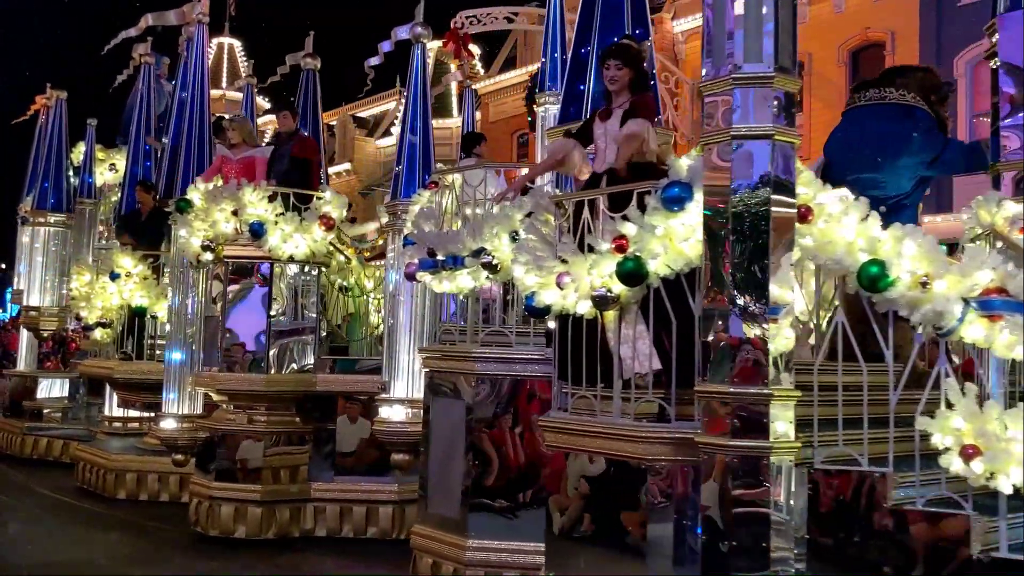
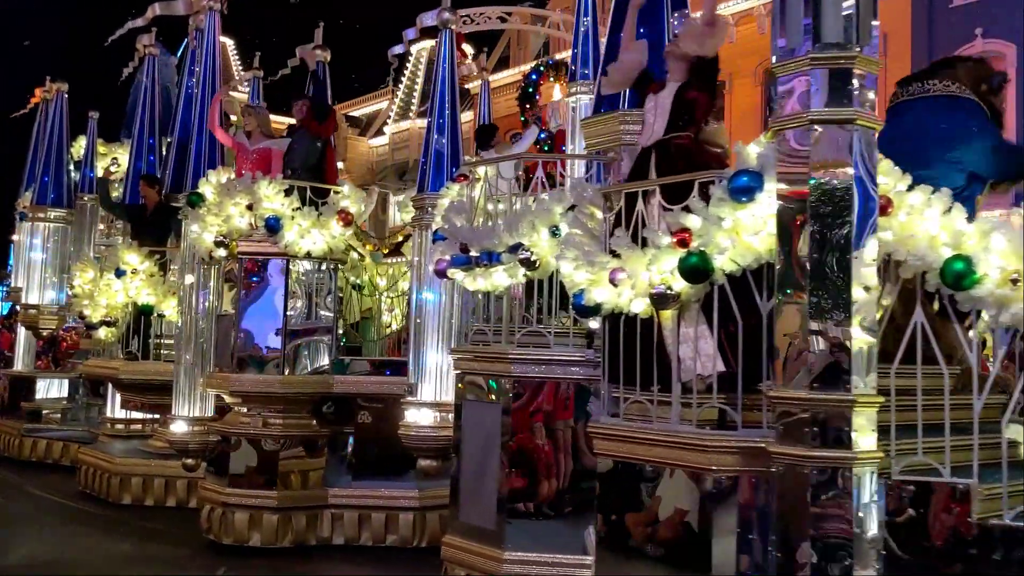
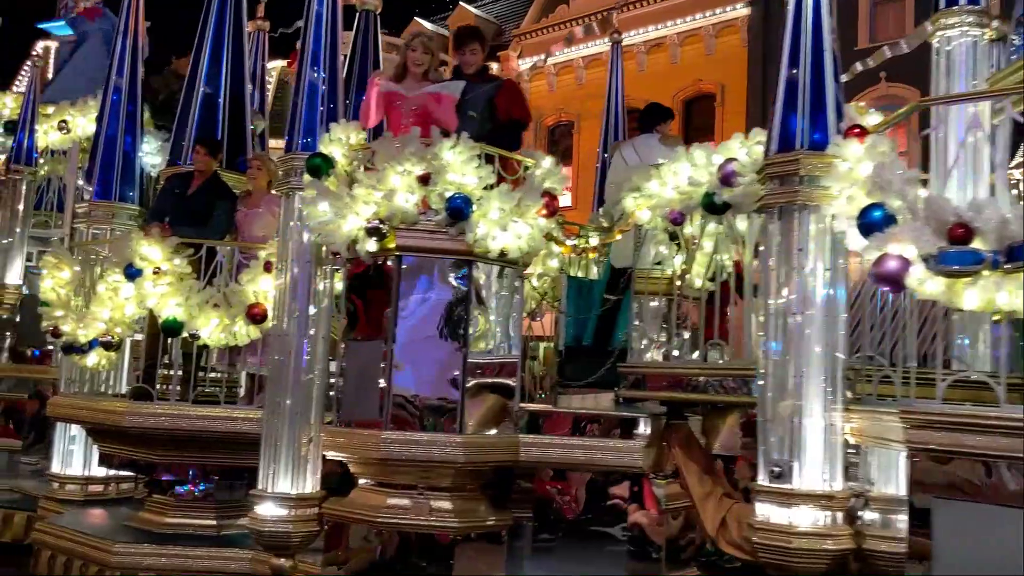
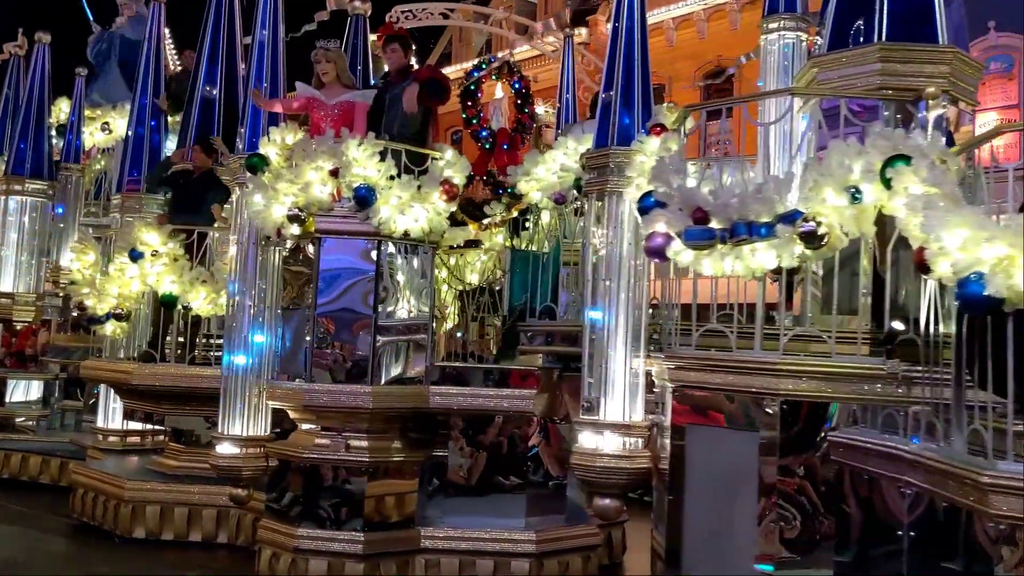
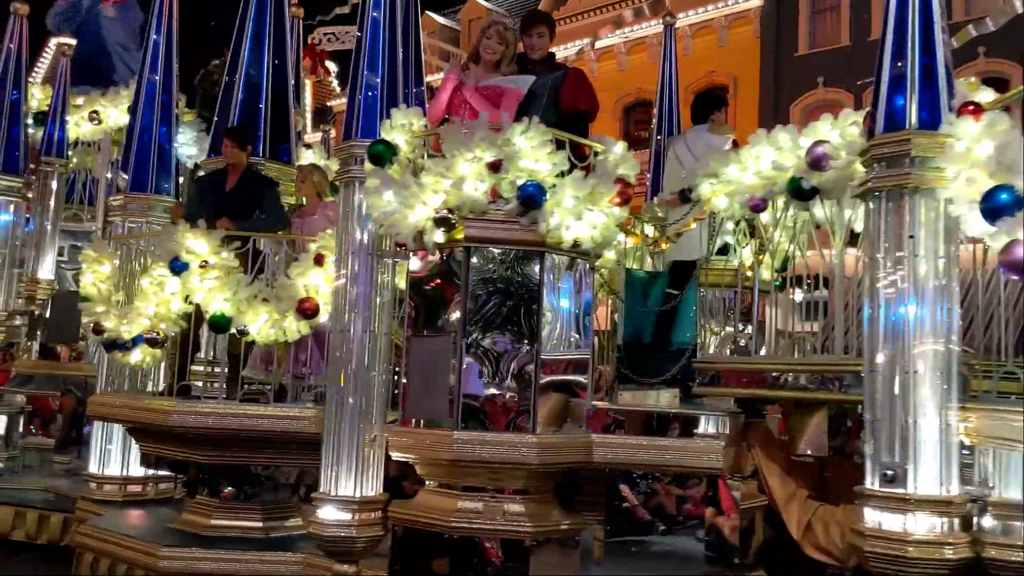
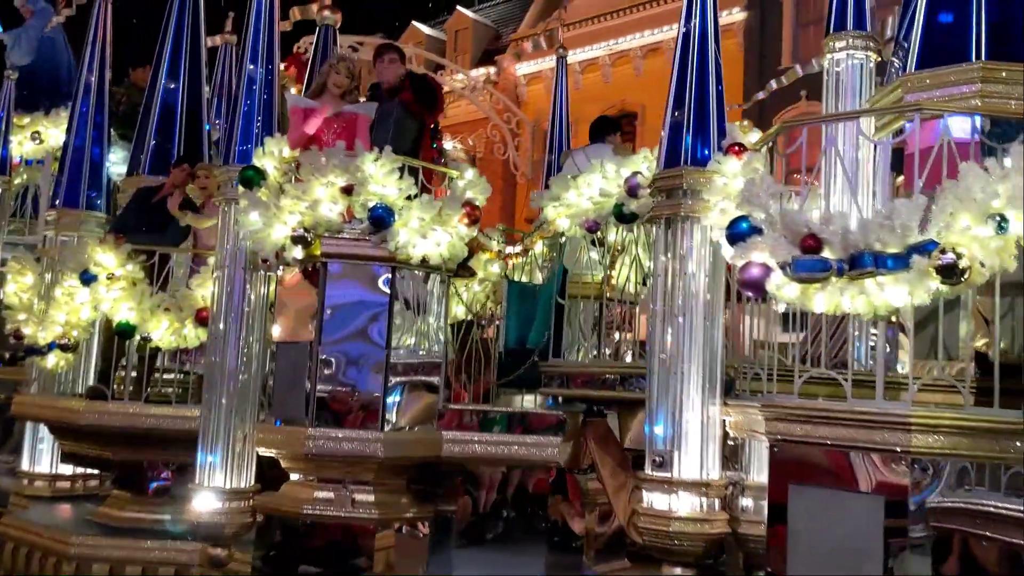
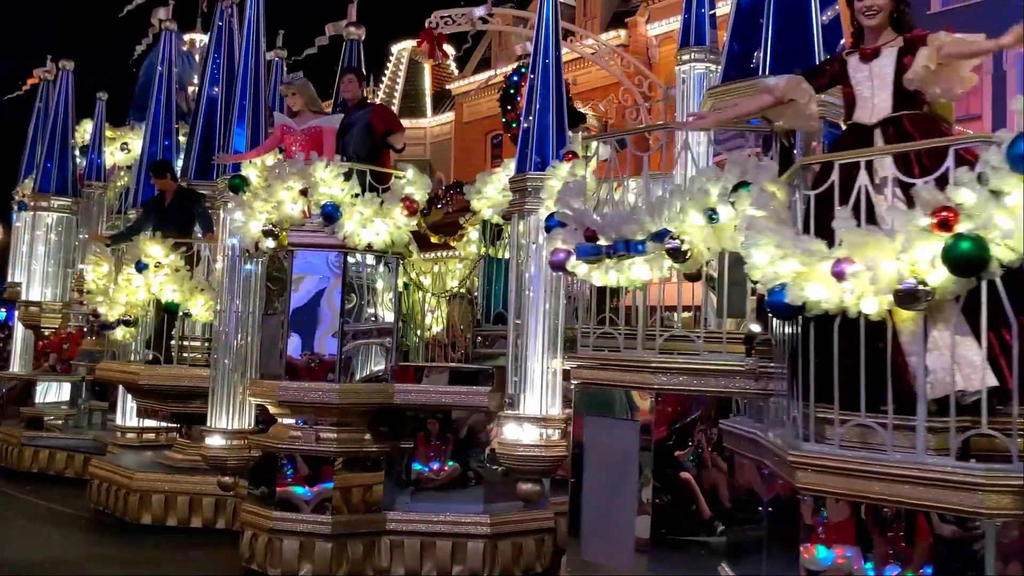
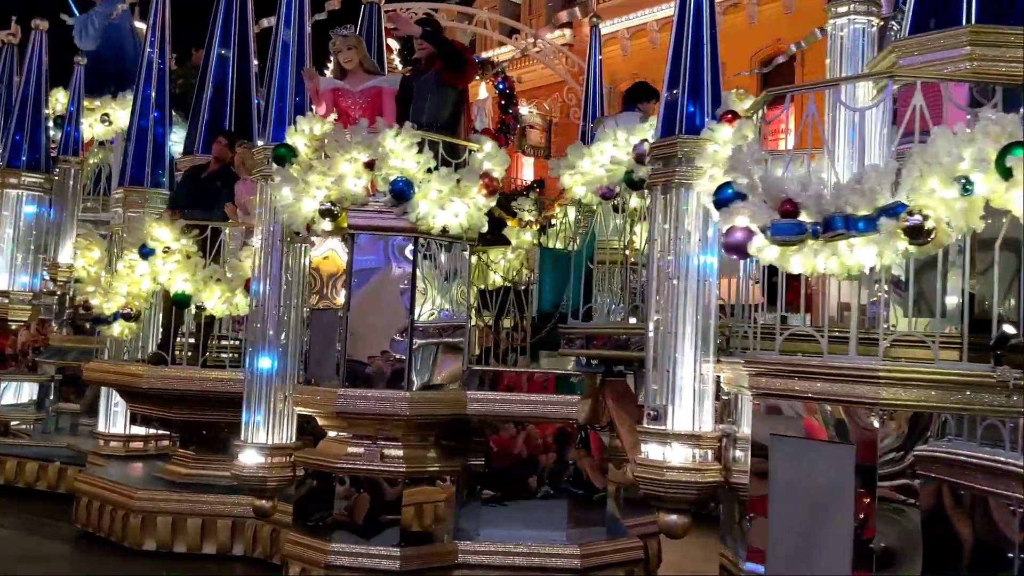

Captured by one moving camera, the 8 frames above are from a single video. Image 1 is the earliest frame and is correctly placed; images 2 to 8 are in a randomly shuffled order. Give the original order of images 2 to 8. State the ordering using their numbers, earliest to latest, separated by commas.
2, 7, 4, 8, 6, 3, 5
